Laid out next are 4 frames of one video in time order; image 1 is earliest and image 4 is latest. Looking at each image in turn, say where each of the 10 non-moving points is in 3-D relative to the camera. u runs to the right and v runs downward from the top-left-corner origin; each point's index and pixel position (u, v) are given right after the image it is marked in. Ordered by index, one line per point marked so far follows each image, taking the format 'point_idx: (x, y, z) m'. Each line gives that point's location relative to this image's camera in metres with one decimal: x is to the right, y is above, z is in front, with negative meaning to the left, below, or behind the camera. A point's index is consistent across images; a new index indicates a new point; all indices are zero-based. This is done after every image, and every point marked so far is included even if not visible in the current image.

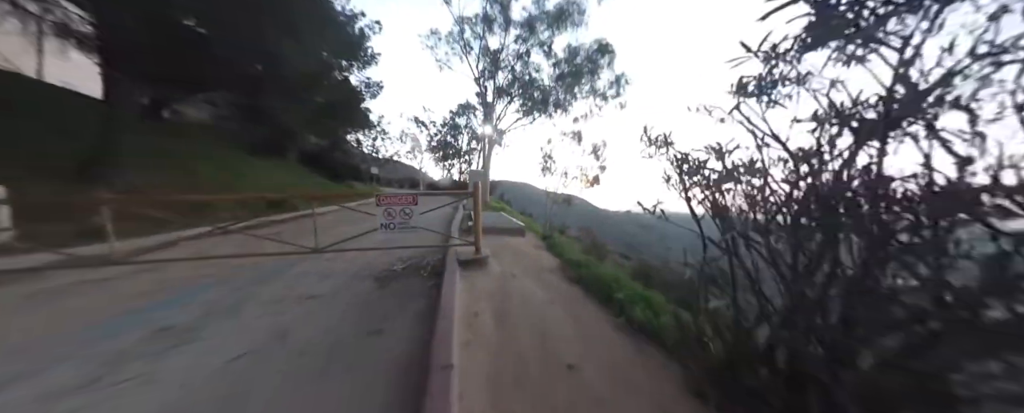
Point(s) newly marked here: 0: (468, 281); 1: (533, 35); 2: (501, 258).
0: (-0.7, -1.1, +3.4) m
1: (+1.6, +13.2, +17.1) m
2: (-0.2, -1.0, +4.5) m
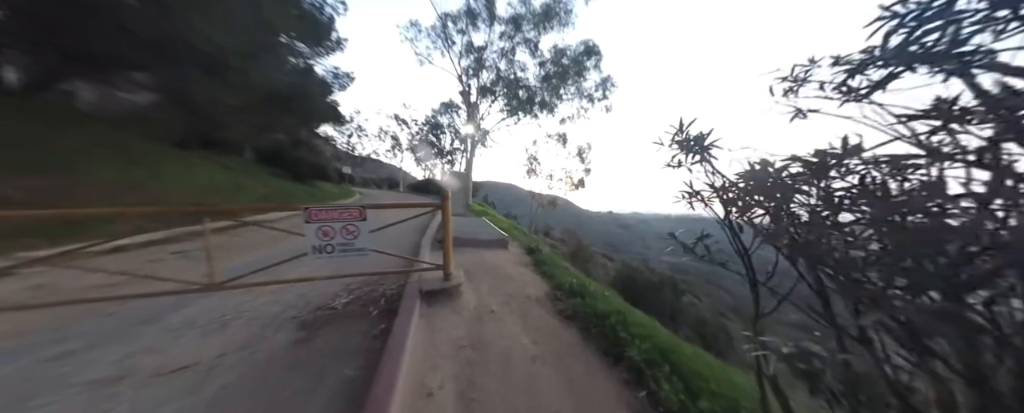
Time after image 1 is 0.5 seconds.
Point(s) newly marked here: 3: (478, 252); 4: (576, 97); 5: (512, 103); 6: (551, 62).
0: (-1.0, -1.3, +2.6) m
1: (+0.4, +12.9, +16.5) m
2: (-0.6, -1.2, +3.7) m
3: (-0.8, -1.1, +5.5) m
4: (+5.0, +8.5, +17.2) m
5: (0.0, +8.2, +17.6) m
6: (+3.0, +10.7, +16.5) m
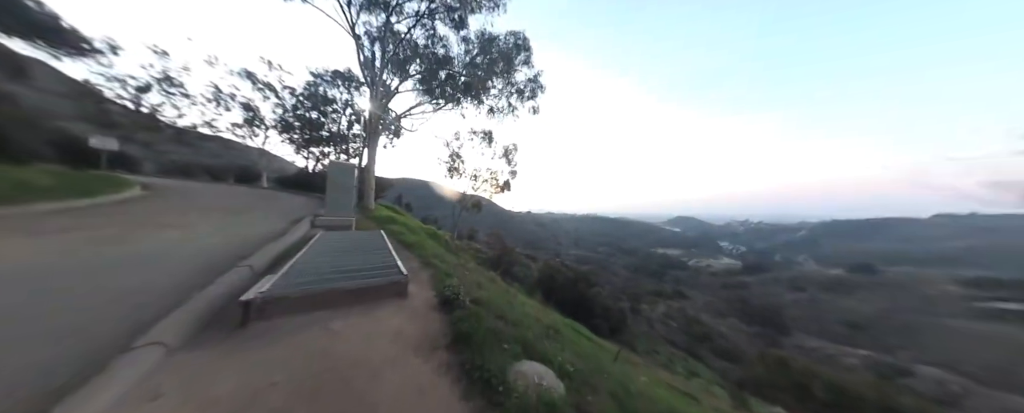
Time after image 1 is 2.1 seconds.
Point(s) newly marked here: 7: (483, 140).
0: (-1.3, -1.6, -0.1) m
1: (-4.5, +12.7, +13.5) m
2: (-1.3, -1.5, +1.0) m
3: (-2.2, -1.4, +2.7) m
4: (-0.5, +8.2, +15.7) m
5: (-5.3, +7.9, +14.4) m
6: (-2.1, +10.4, +14.3) m
7: (-2.3, +5.7, +18.6) m
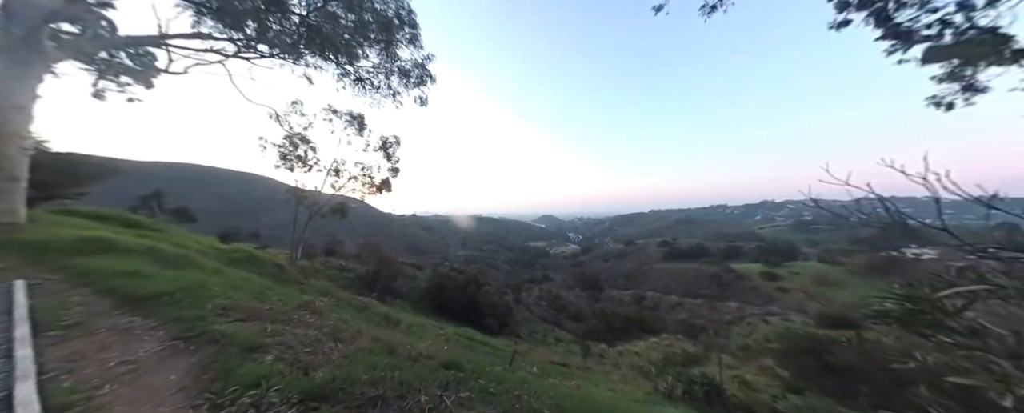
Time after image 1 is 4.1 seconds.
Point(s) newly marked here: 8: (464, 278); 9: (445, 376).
0: (-0.5, -1.7, -1.8) m
1: (-10.0, +12.3, +8.8) m
2: (-1.0, -1.7, -0.8) m
3: (-2.6, -1.6, +0.3) m
4: (-7.4, +7.9, +12.6) m
5: (-11.0, +7.6, +9.2) m
6: (-8.2, +10.1, +10.6) m
7: (-10.4, +5.3, +14.3) m
8: (-3.6, -5.8, +17.3) m
9: (-1.3, -3.4, +4.4) m
